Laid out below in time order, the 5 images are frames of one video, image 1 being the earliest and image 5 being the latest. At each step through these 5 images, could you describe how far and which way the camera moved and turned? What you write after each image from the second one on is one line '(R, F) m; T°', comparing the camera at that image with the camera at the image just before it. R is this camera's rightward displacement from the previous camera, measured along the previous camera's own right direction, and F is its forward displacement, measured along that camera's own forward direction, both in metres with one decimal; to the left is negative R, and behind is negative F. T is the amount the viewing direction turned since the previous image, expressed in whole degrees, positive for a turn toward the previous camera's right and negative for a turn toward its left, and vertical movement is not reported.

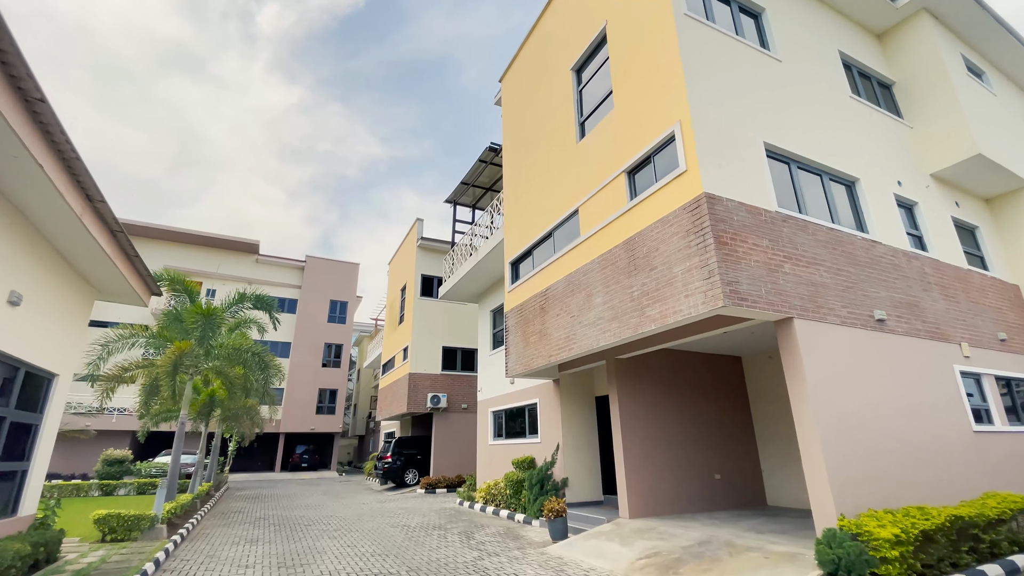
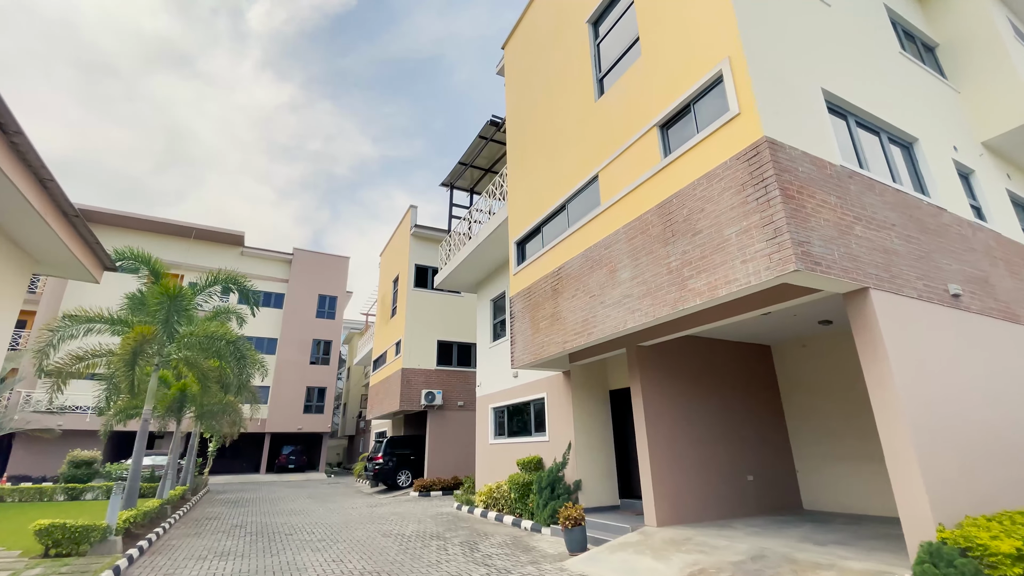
(-0.3, +1.1) m; +1°
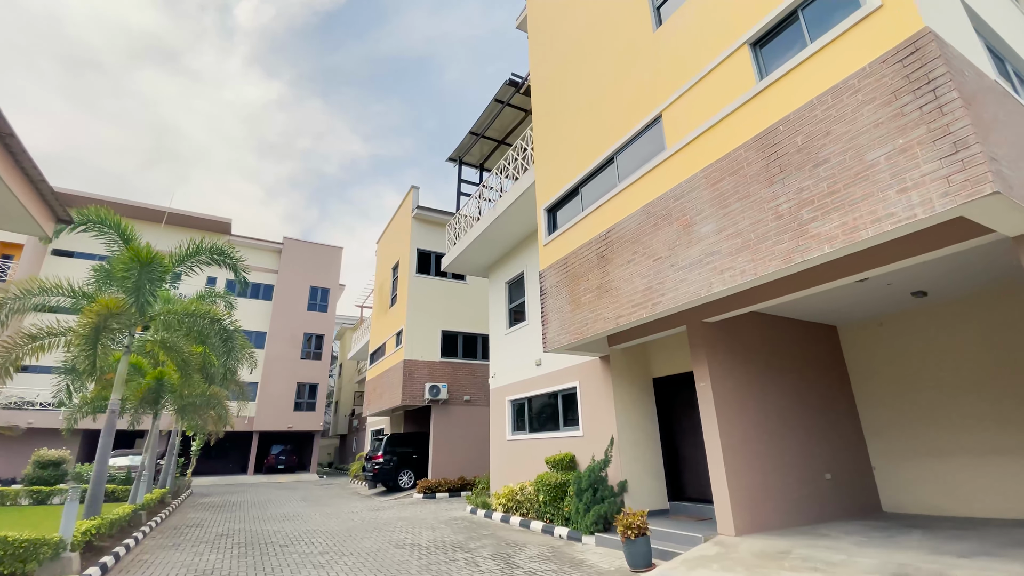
(-0.8, +1.3) m; +1°
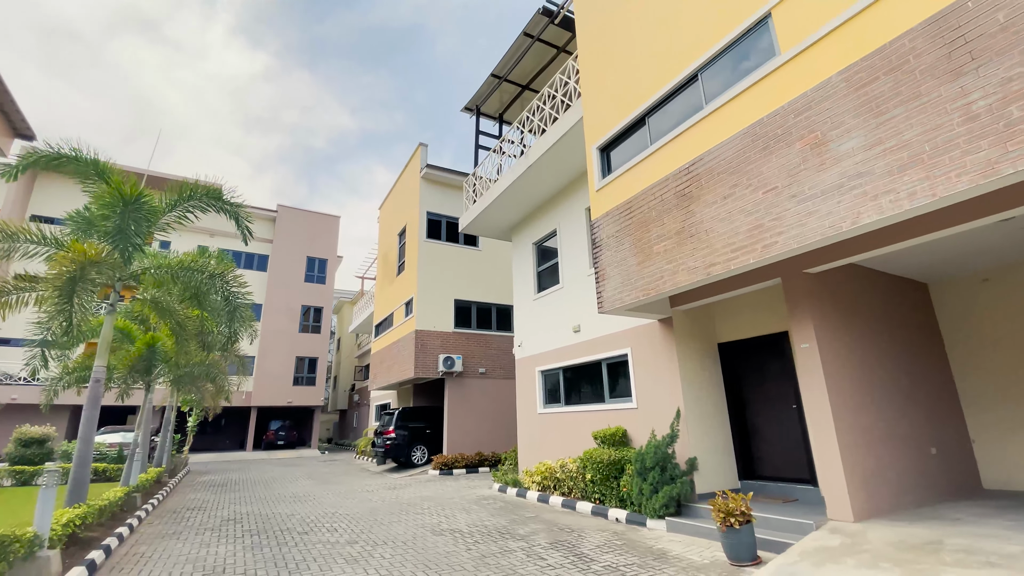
(-0.9, +1.2) m; +1°
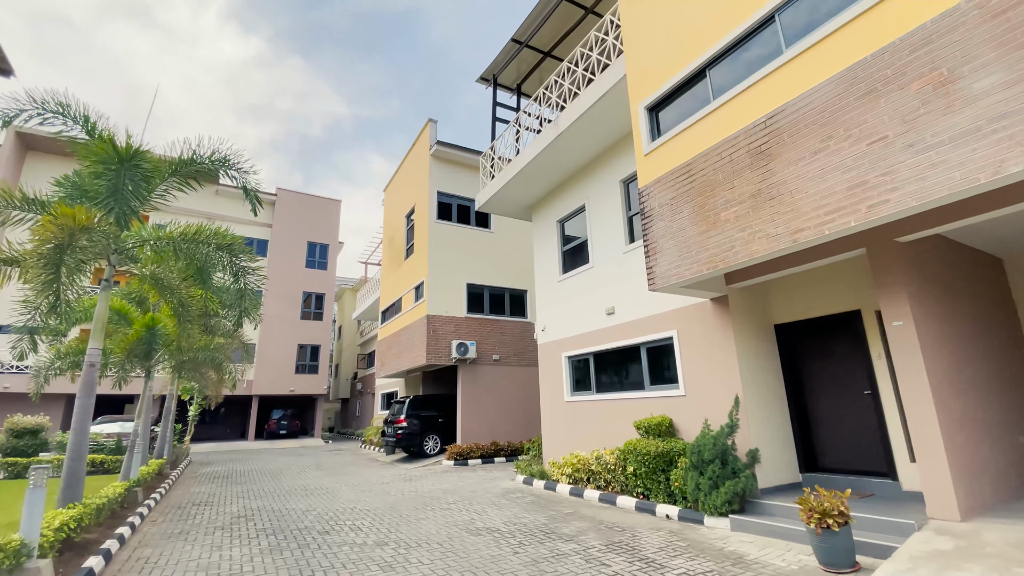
(-0.6, +0.7) m; 0°
